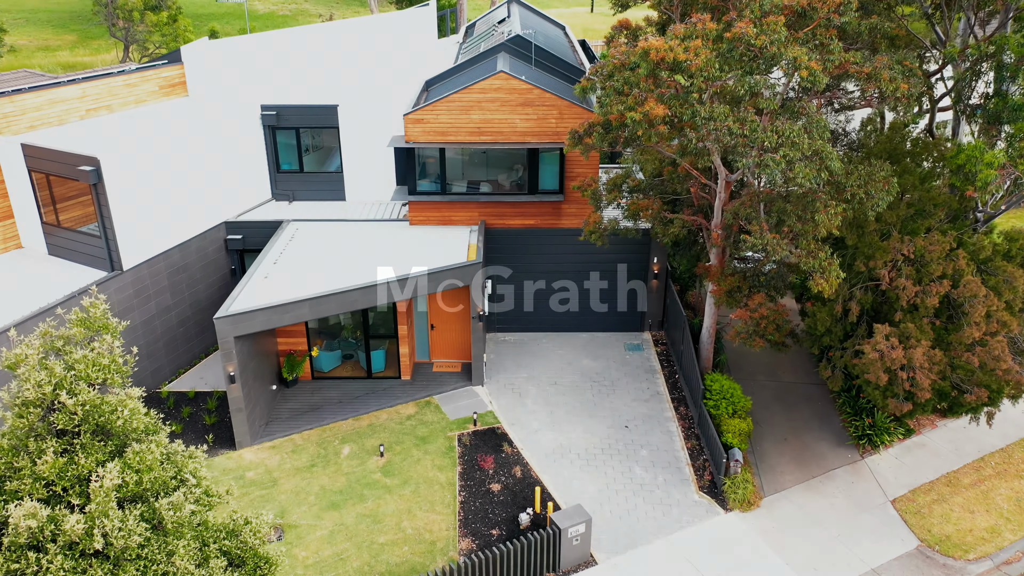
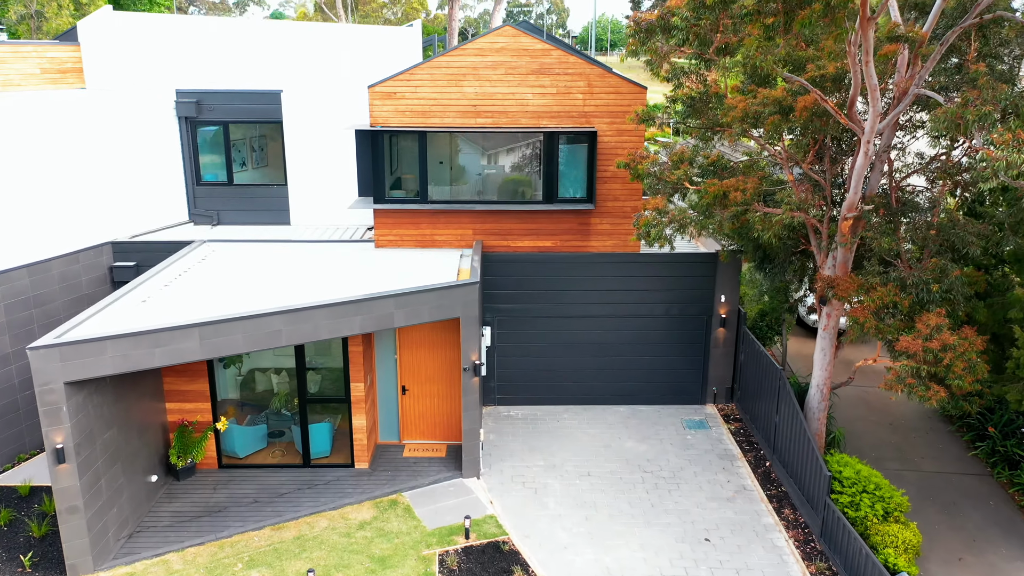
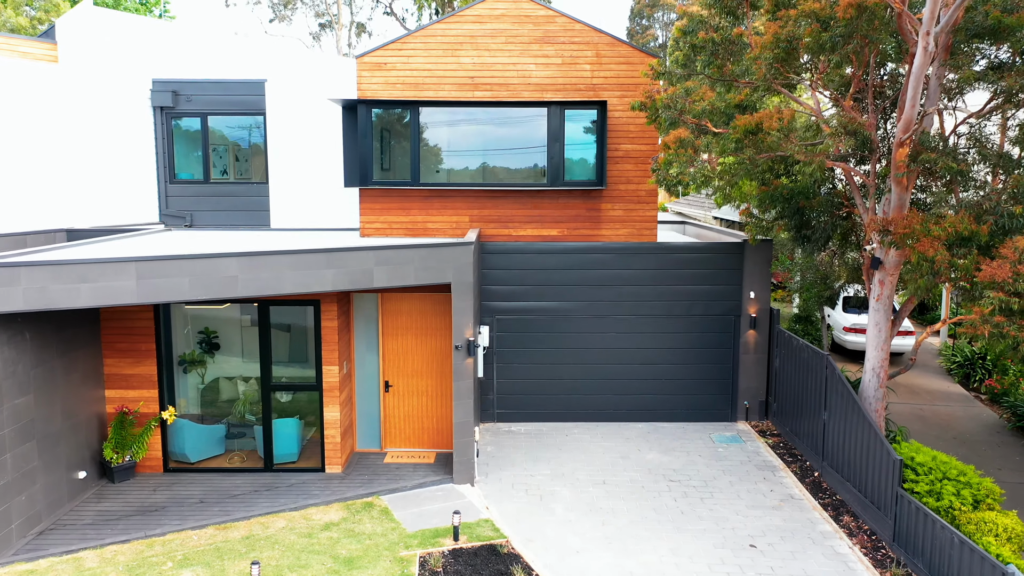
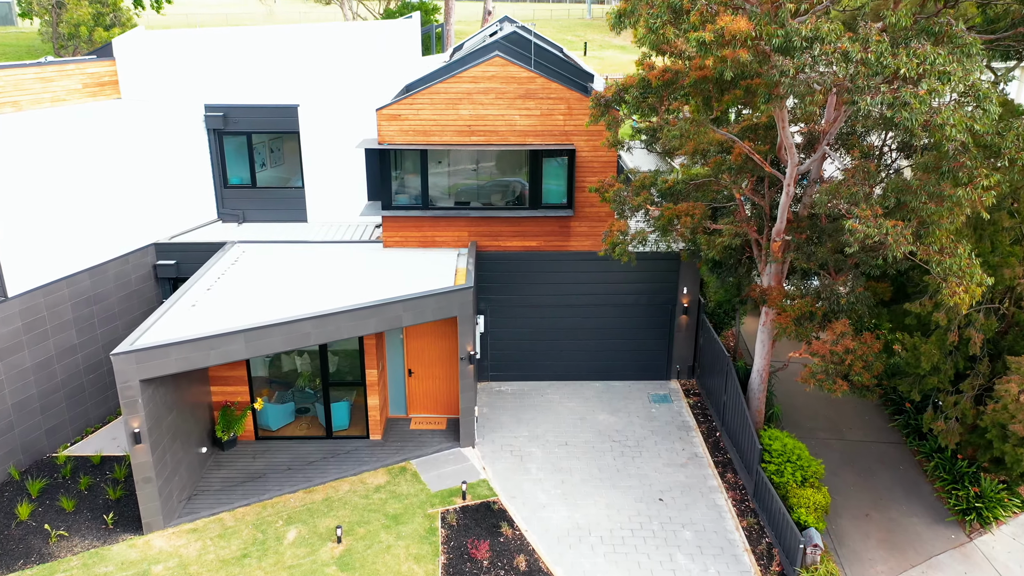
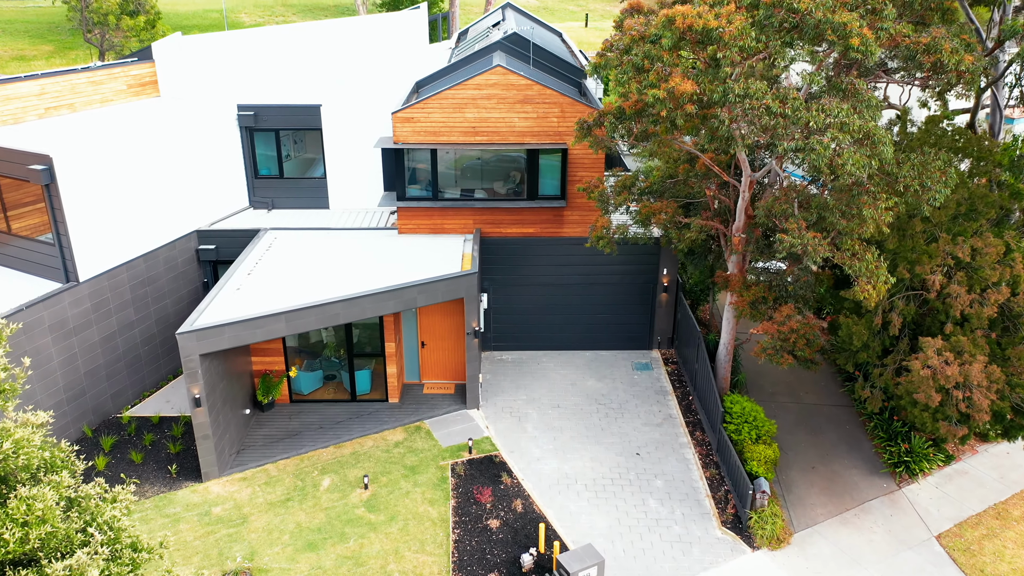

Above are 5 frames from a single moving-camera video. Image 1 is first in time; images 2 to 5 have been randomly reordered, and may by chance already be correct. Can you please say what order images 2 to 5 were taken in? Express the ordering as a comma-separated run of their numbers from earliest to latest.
5, 4, 2, 3
